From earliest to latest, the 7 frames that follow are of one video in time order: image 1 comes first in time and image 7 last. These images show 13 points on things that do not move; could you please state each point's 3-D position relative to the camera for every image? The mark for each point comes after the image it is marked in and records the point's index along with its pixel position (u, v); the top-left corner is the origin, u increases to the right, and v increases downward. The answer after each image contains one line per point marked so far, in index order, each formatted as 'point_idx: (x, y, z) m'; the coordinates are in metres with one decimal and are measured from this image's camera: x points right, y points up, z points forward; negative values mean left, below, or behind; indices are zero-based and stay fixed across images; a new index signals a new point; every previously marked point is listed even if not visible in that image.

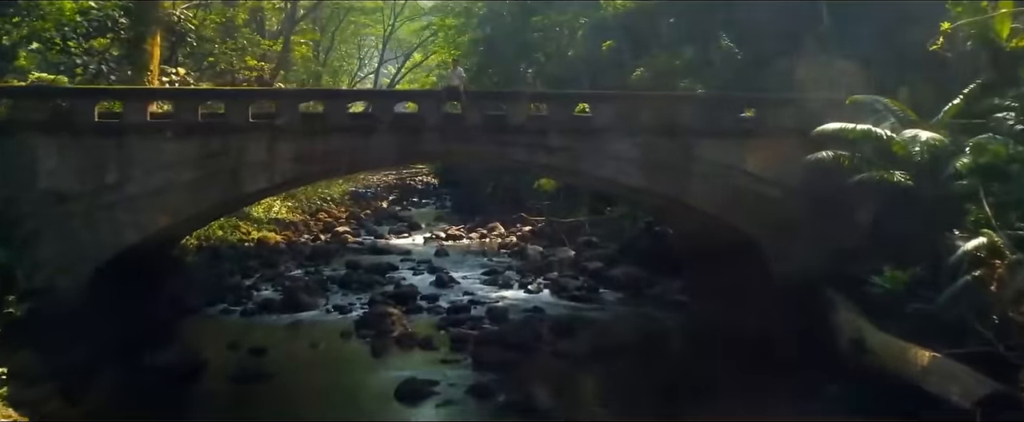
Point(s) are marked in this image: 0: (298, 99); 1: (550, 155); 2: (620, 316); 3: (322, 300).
0: (-3.3, +1.6, +14.7) m
1: (+0.6, +0.8, +15.2) m
2: (+1.8, -1.9, +17.3) m
3: (-3.8, -1.8, +19.6) m
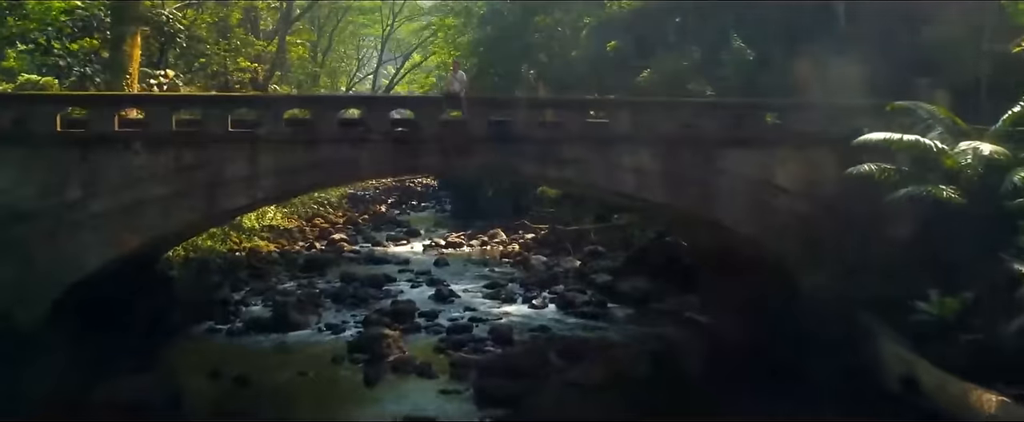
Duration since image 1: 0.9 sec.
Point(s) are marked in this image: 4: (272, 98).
0: (-3.2, +1.4, +13.5) m
1: (+0.7, +0.6, +14.0) m
2: (+1.9, -2.1, +16.1) m
3: (-3.8, -2.0, +18.4) m
4: (-3.2, +1.5, +13.5) m
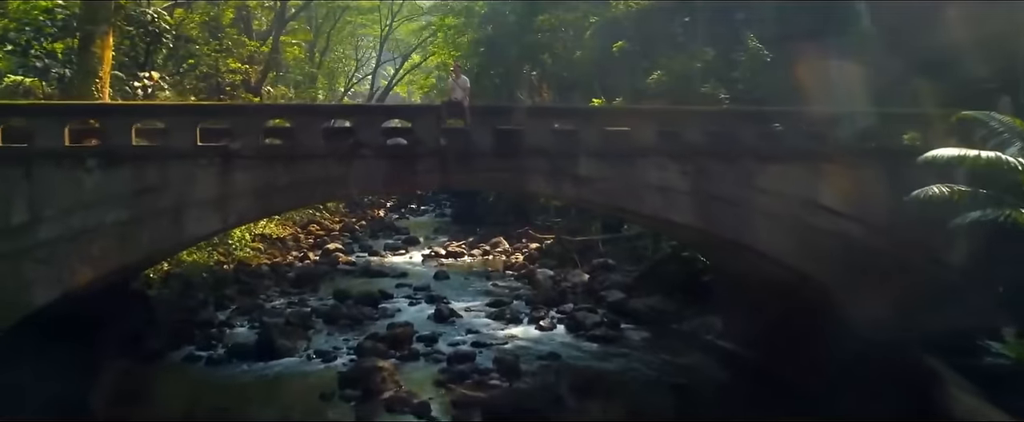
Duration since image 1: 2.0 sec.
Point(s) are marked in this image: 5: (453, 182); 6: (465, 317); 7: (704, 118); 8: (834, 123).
0: (-3.1, +1.1, +12.0) m
1: (+0.8, +0.3, +12.5) m
2: (+2.0, -2.4, +14.7) m
3: (-3.6, -2.3, +16.9) m
4: (-3.1, +1.2, +12.0) m
5: (-0.7, +0.3, +12.4) m
6: (-1.0, -2.1, +19.5) m
7: (+2.5, +1.2, +12.7) m
8: (+4.2, +1.2, +12.8) m
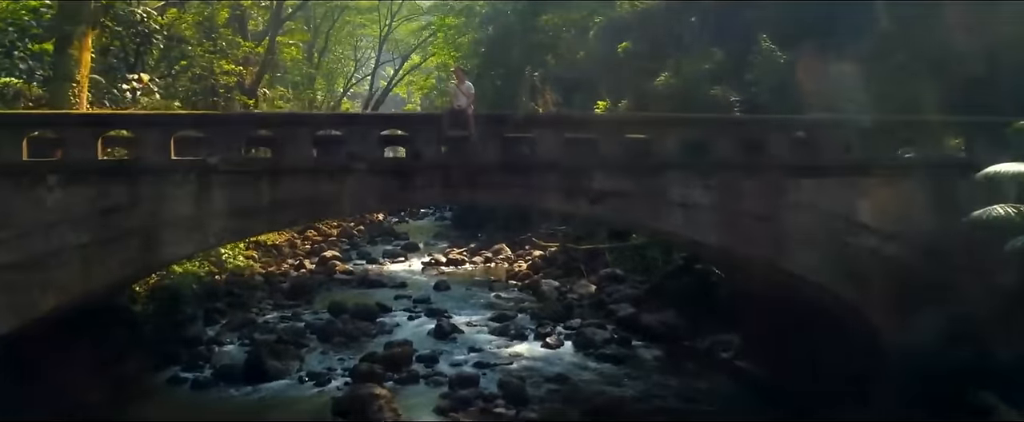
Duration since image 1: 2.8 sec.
0: (-3.0, +0.9, +11.0) m
1: (+0.9, +0.1, +11.5) m
2: (+2.1, -2.6, +13.7) m
3: (-3.5, -2.5, +15.9) m
4: (-3.0, +1.0, +11.0) m
5: (-0.7, +0.2, +11.4) m
6: (-0.9, -2.3, +18.5) m
7: (+2.6, +1.0, +11.7) m
8: (+4.3, +1.0, +11.8) m
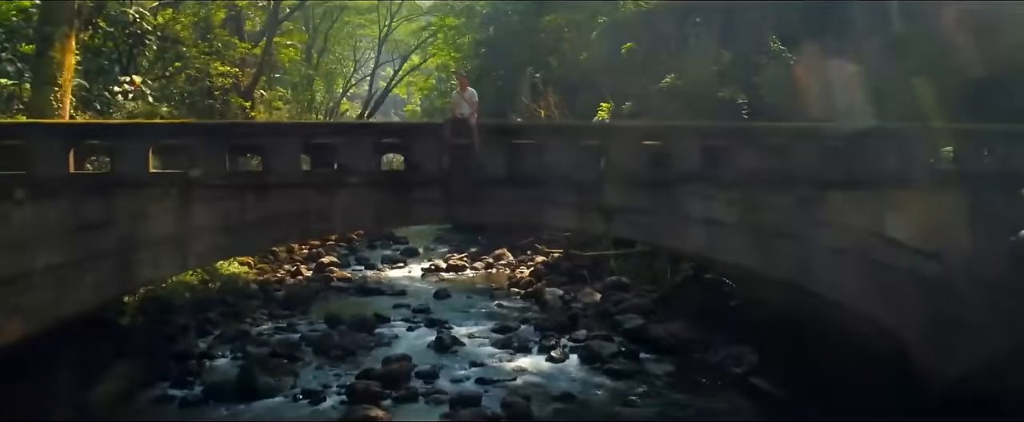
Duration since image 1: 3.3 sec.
0: (-3.0, +0.8, +10.3) m
1: (+0.9, 0.0, +10.8) m
2: (+2.2, -2.7, +13.0) m
3: (-3.5, -2.6, +15.2) m
4: (-3.0, +0.9, +10.3) m
5: (-0.6, 0.0, +10.7) m
6: (-0.8, -2.5, +17.8) m
7: (+2.7, +0.9, +11.0) m
8: (+4.4, +0.8, +11.1) m
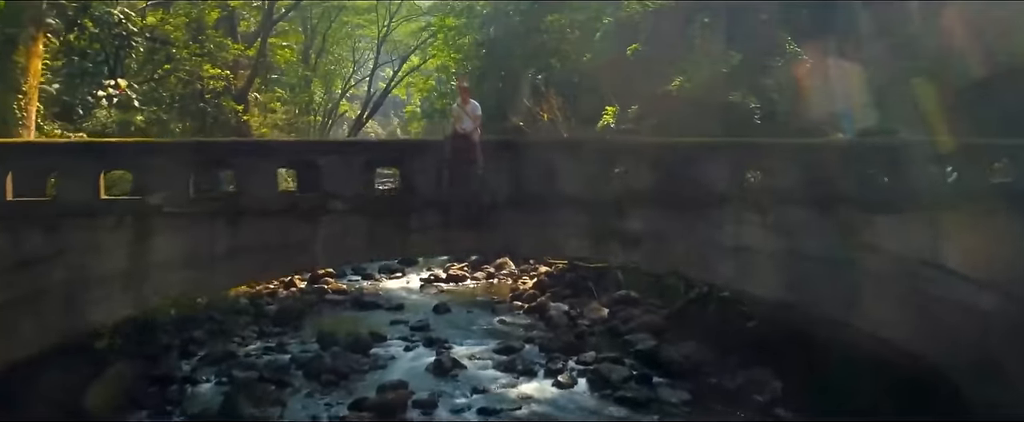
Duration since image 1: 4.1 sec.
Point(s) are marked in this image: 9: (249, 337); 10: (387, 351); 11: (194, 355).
0: (-2.9, +0.6, +9.2) m
1: (+1.0, -0.3, +9.7) m
2: (+2.2, -3.0, +11.8) m
3: (-3.4, -2.9, +14.1) m
4: (-2.9, +0.6, +9.2) m
5: (-0.5, -0.2, +9.6) m
6: (-0.7, -2.7, +16.7) m
7: (+2.7, +0.6, +9.9) m
8: (+4.4, +0.6, +9.9) m
9: (-5.2, -2.5, +19.3) m
10: (-2.3, -2.6, +18.0) m
11: (-5.8, -2.6, +17.6) m
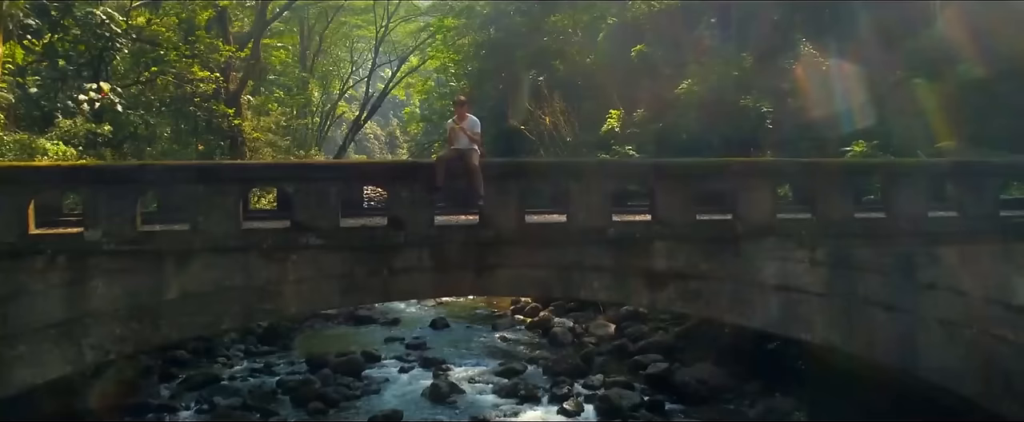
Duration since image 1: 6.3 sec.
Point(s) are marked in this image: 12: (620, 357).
0: (-2.9, +0.3, +8.1) m
1: (+1.0, -0.5, +8.6) m
2: (+2.3, -3.2, +10.7) m
3: (-3.4, -3.1, +13.0) m
4: (-2.9, +0.4, +8.1) m
5: (-0.5, -0.5, +8.5) m
6: (-0.7, -2.9, +15.6) m
7: (+2.8, +0.4, +8.8) m
8: (+4.5, +0.4, +8.8) m
9: (-5.2, -2.7, +18.2) m
10: (-2.3, -2.8, +16.9) m
11: (-5.7, -2.9, +16.5) m
12: (+1.9, -2.7, +17.5) m
